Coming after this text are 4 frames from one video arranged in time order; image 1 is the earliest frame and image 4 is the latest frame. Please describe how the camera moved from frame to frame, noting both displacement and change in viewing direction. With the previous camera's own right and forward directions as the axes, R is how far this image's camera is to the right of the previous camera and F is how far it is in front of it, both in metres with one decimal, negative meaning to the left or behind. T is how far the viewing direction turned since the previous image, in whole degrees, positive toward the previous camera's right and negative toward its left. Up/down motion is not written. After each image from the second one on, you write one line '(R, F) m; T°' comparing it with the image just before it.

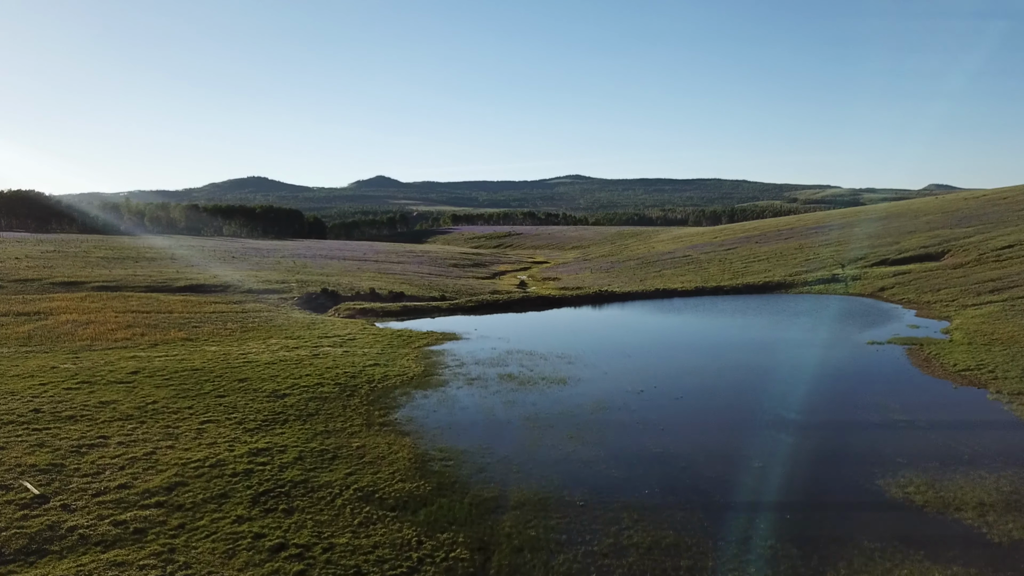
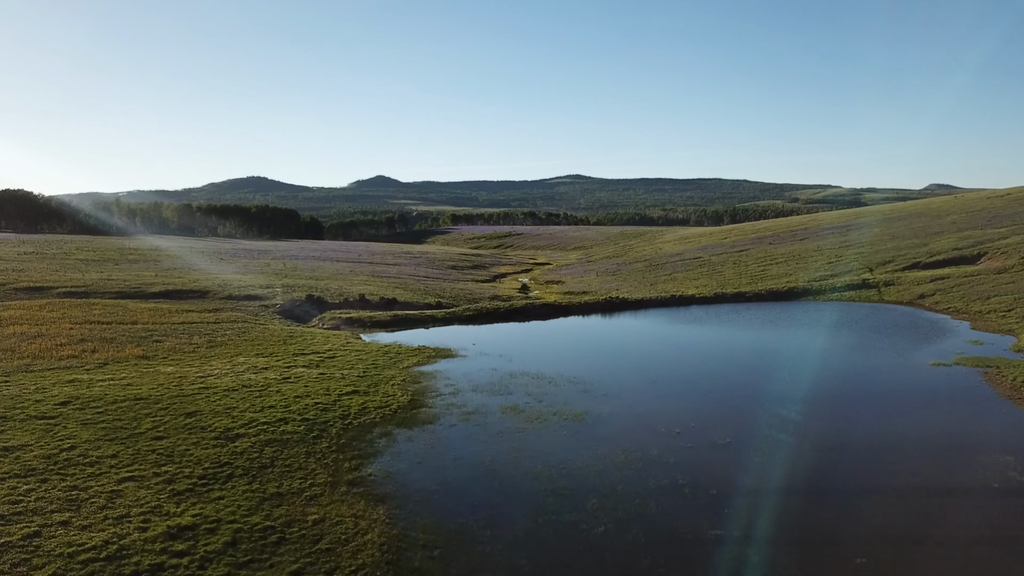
(-0.2, +4.1) m; 0°
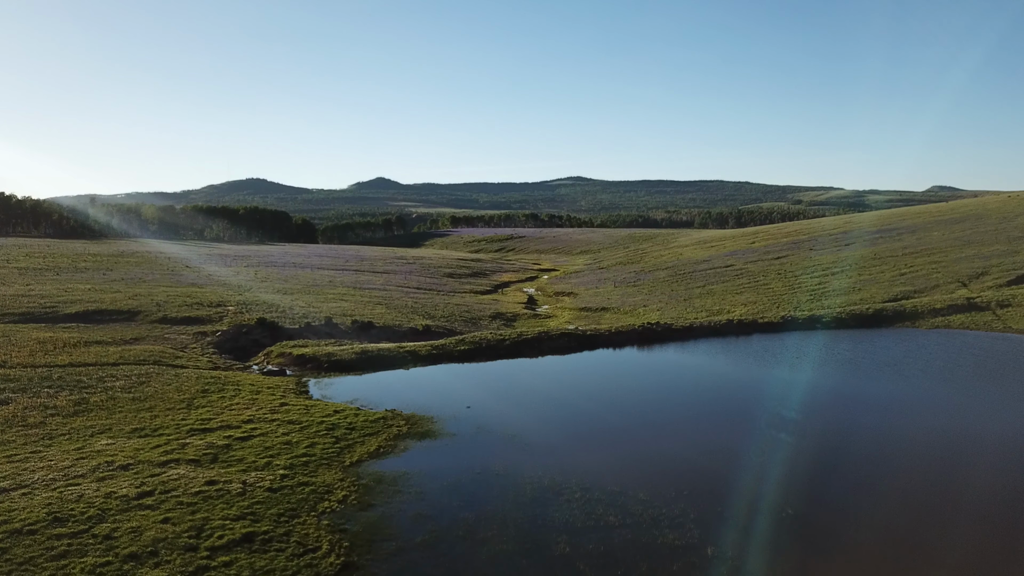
(-0.4, +10.2) m; 0°
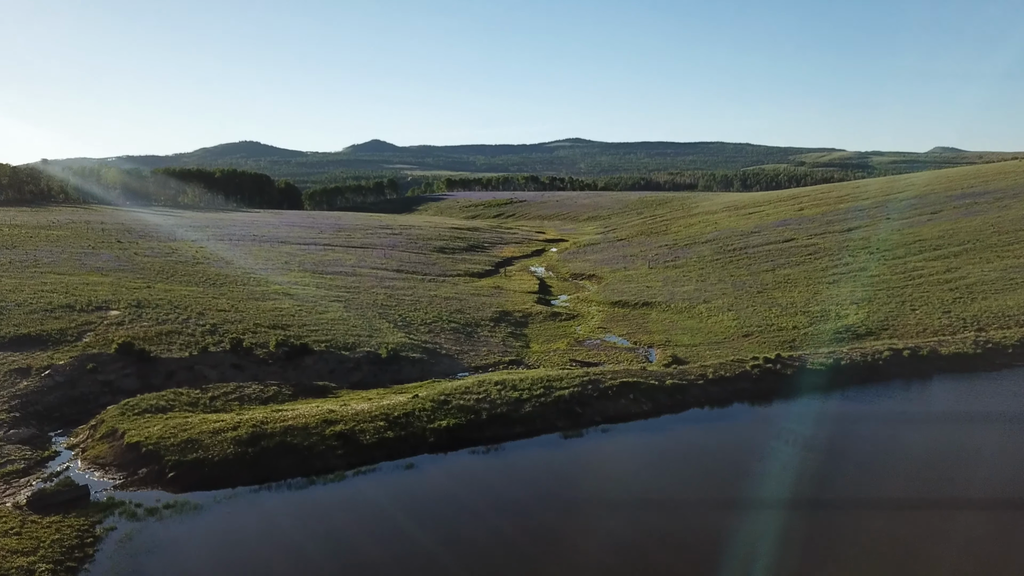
(-0.7, +14.2) m; 0°
